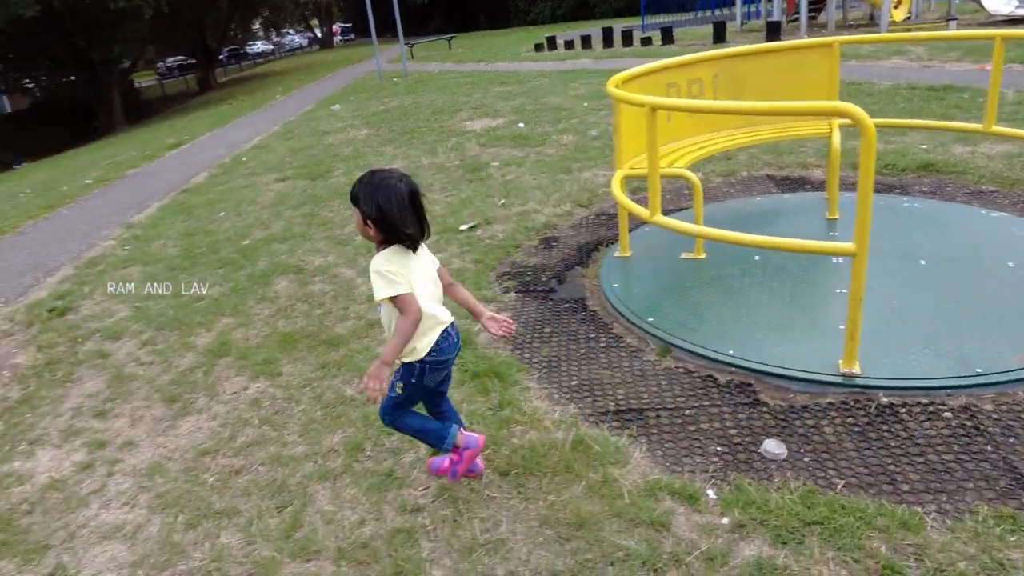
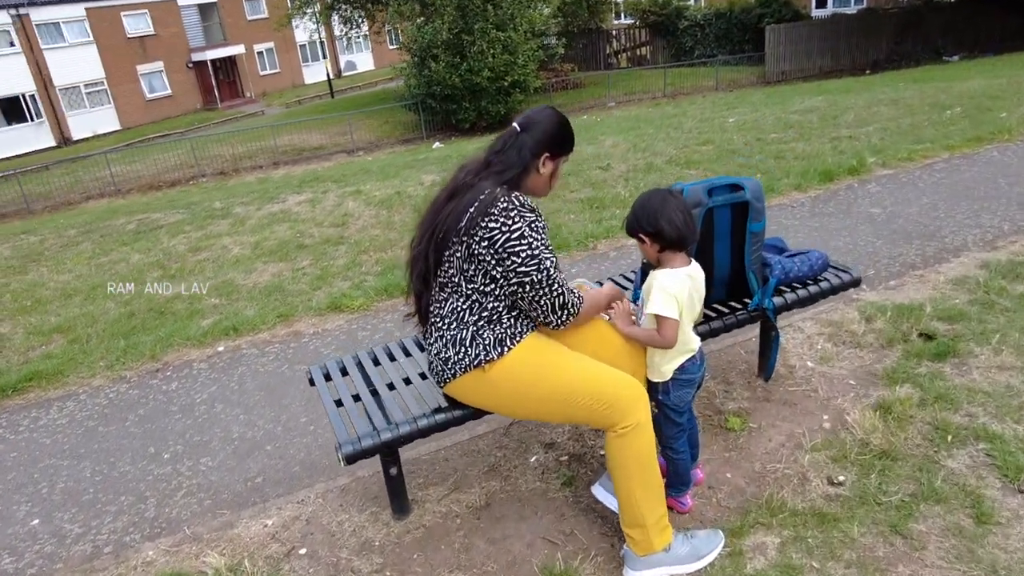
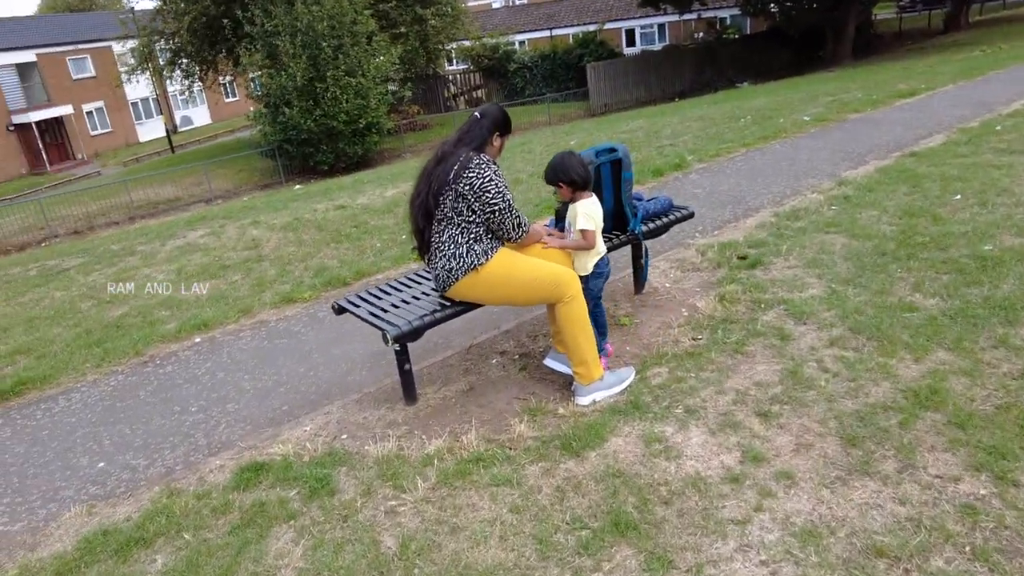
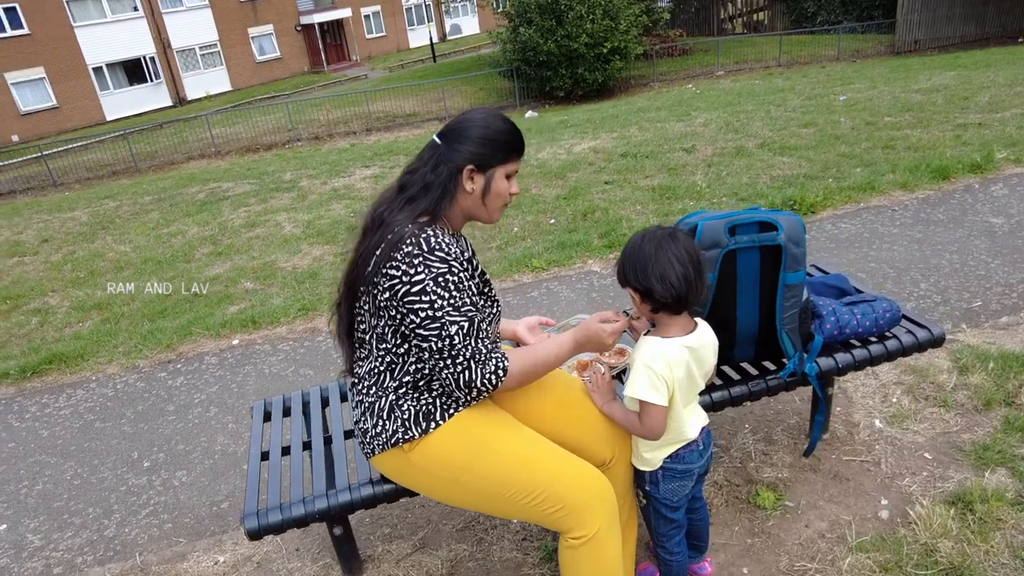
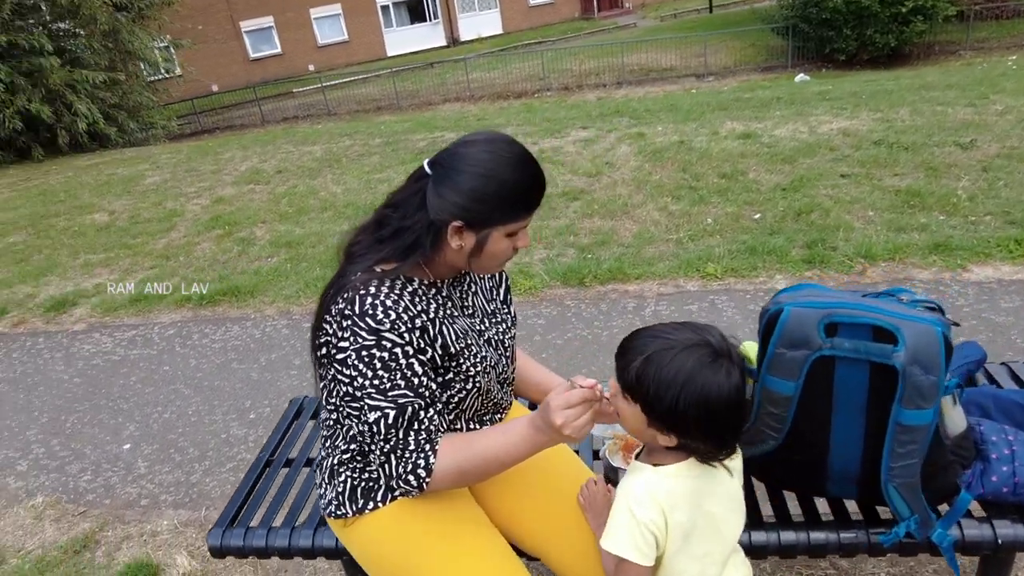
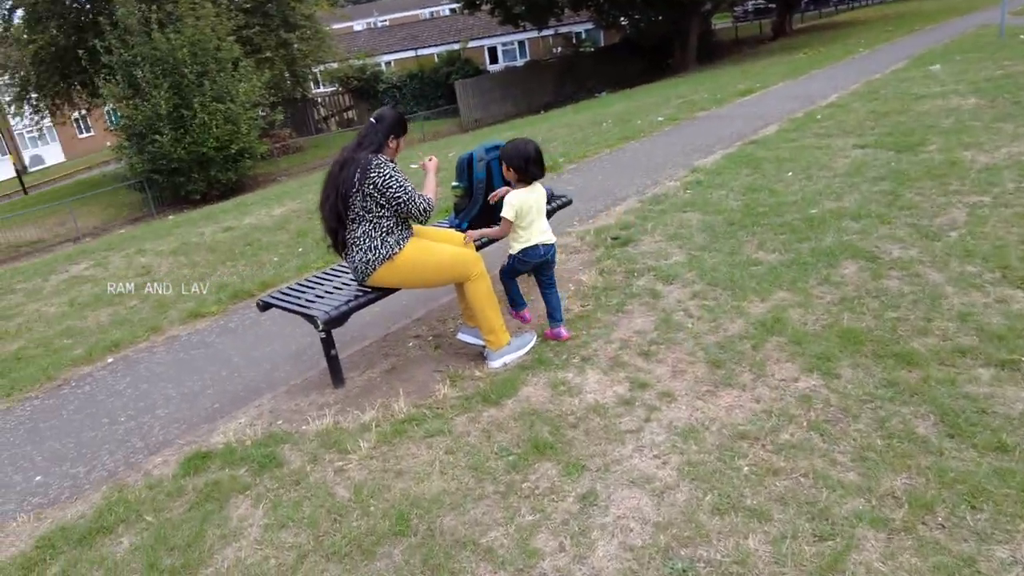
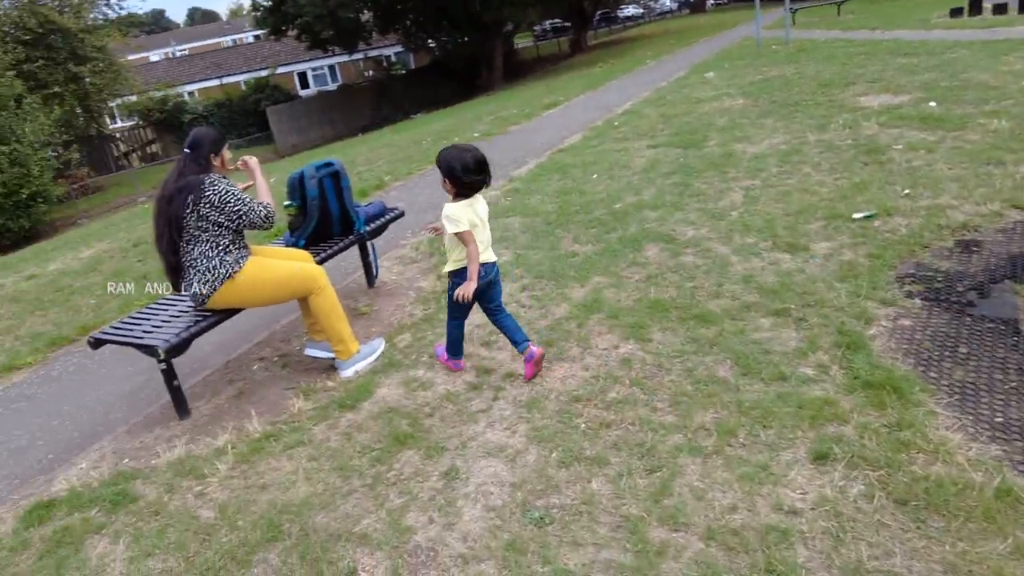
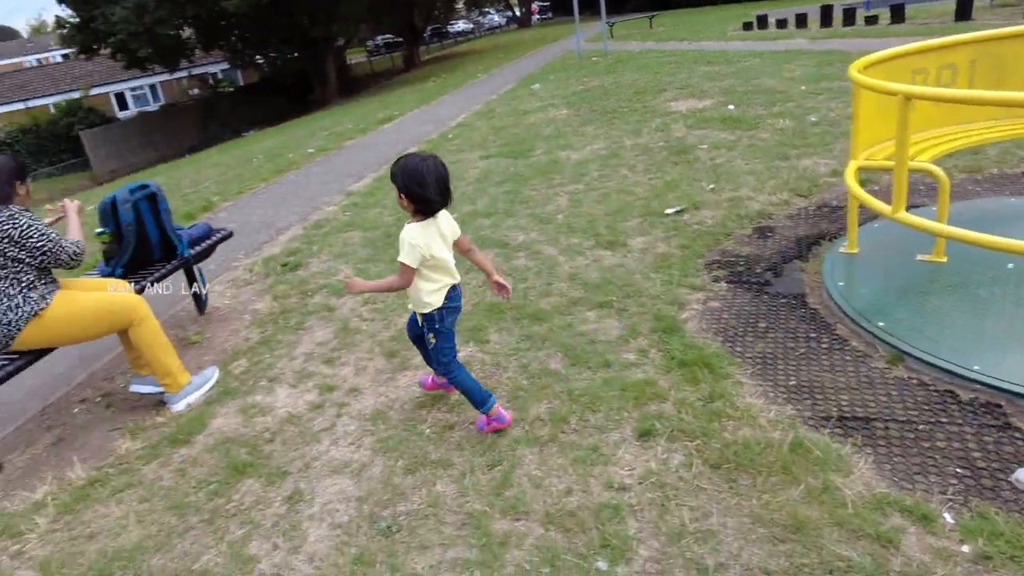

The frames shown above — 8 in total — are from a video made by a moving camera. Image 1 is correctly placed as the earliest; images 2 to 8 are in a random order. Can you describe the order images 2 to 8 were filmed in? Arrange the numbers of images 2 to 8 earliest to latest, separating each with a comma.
8, 7, 6, 3, 2, 4, 5
